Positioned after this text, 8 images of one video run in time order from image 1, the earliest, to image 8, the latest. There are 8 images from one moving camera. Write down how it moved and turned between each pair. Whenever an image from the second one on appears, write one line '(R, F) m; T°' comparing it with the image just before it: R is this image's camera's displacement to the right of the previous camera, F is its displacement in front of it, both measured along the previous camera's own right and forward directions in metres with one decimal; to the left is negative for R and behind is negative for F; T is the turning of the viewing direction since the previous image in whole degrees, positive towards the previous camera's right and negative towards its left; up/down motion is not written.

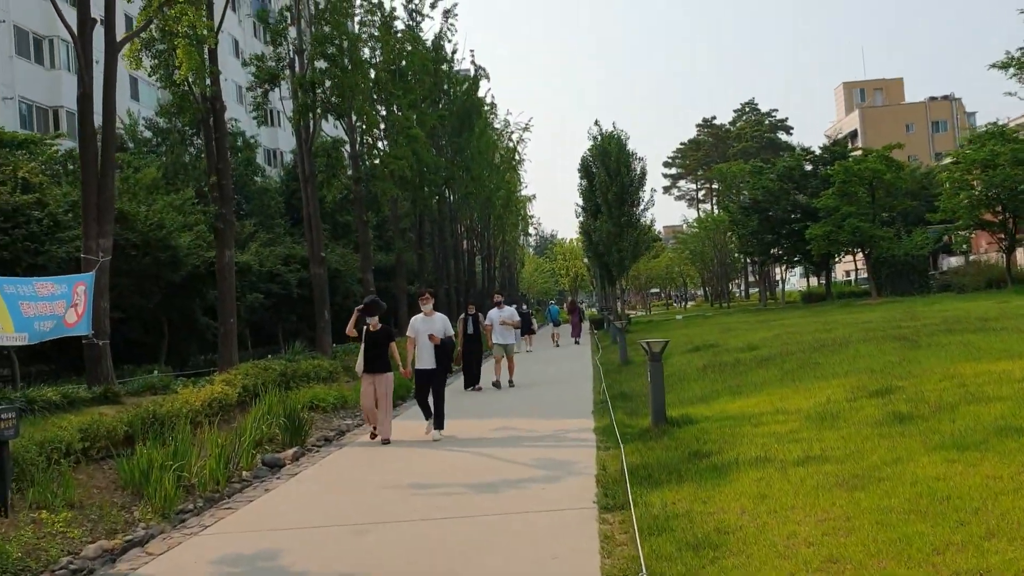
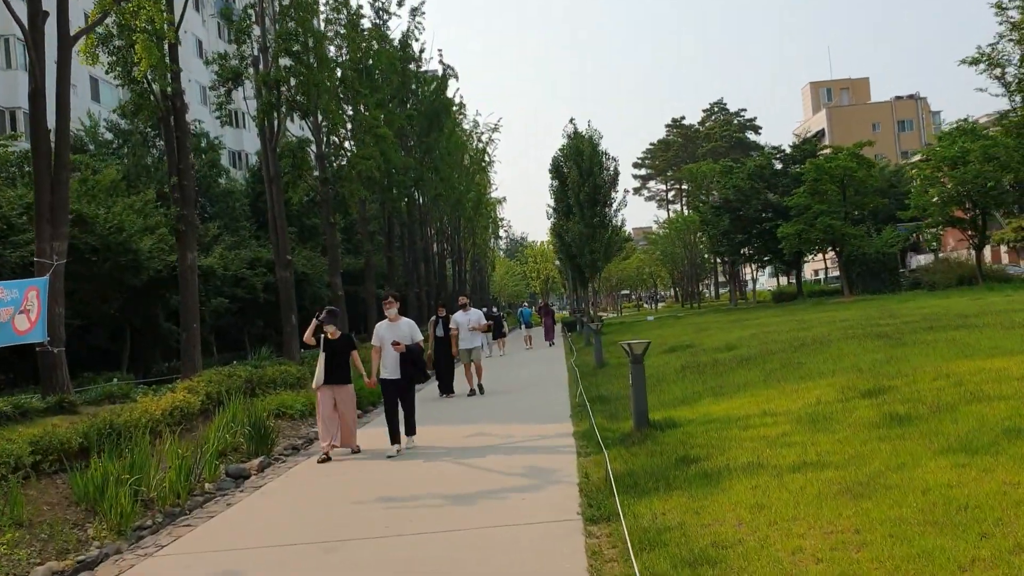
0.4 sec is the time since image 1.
(0.0, +0.4) m; +2°
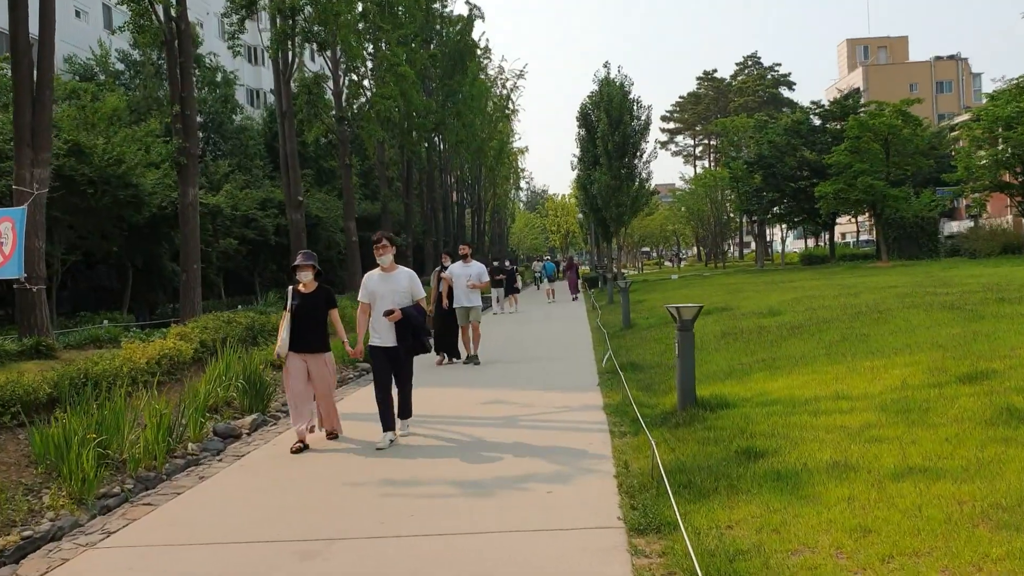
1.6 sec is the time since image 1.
(-0.1, +1.3) m; -1°
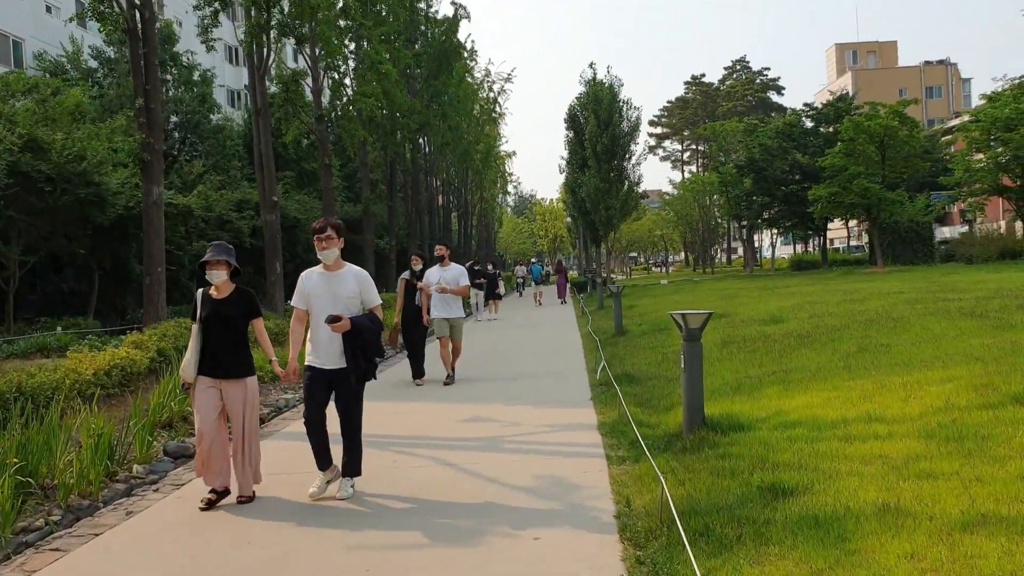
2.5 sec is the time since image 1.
(0.0, +1.0) m; +1°
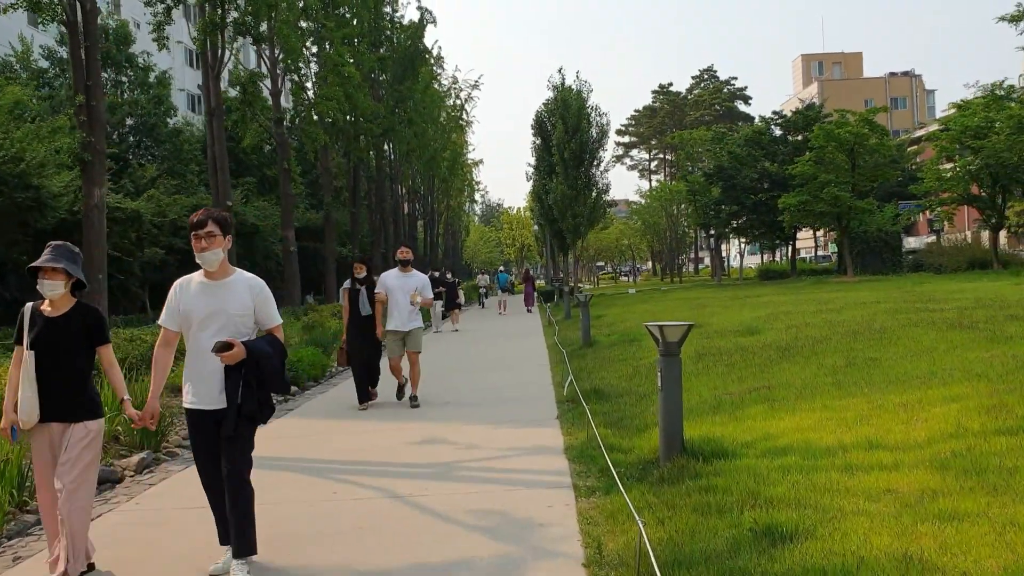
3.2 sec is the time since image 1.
(+0.1, +0.7) m; +2°
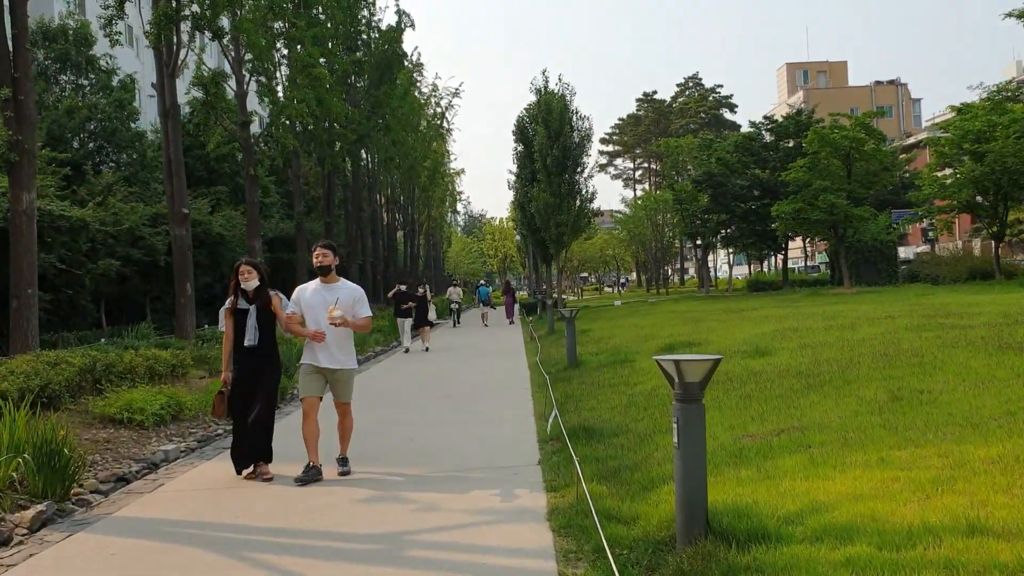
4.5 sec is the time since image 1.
(+0.1, +1.5) m; +1°
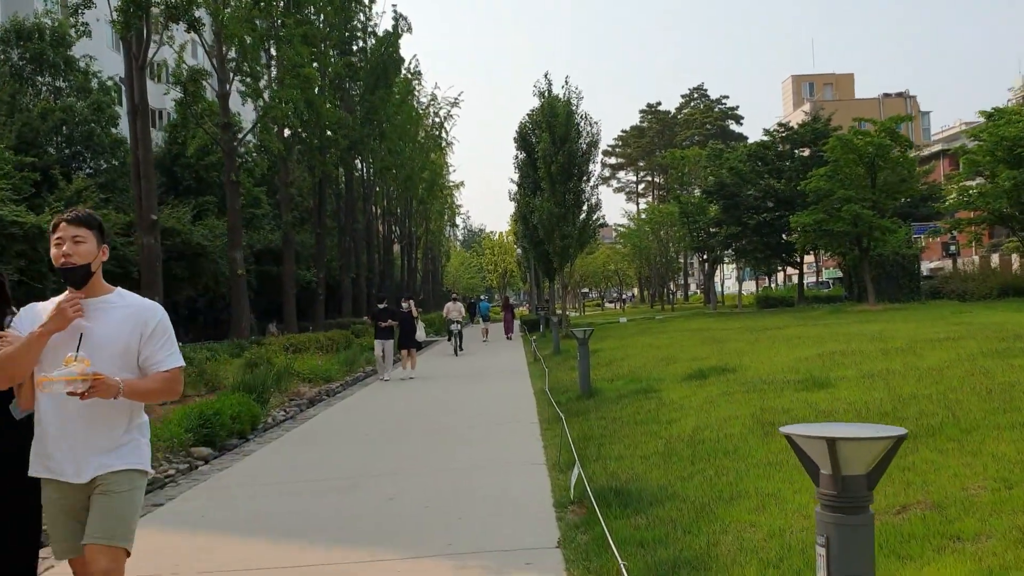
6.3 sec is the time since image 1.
(-0.1, +1.9) m; 0°
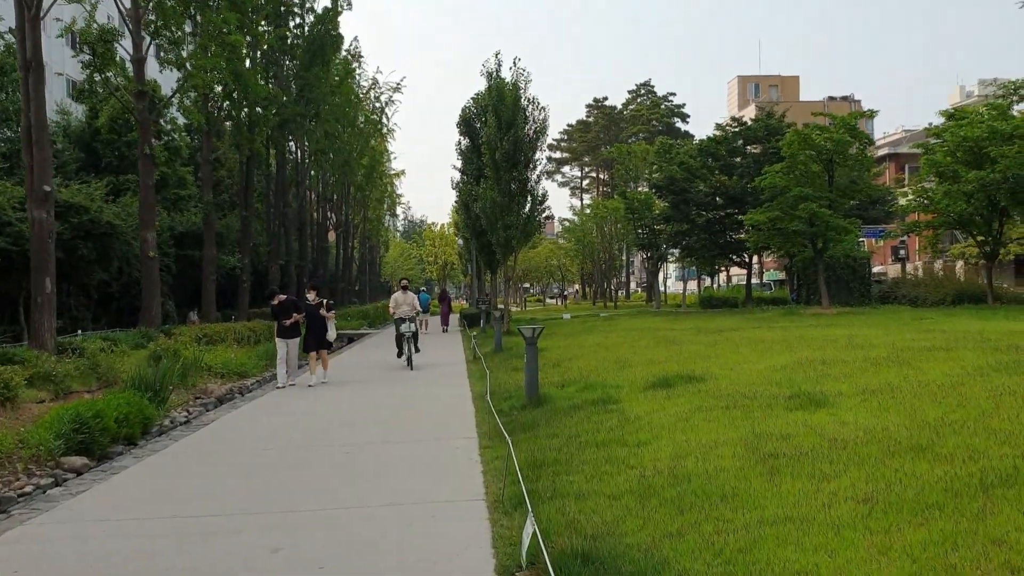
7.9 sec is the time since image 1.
(0.0, +1.6) m; +4°
